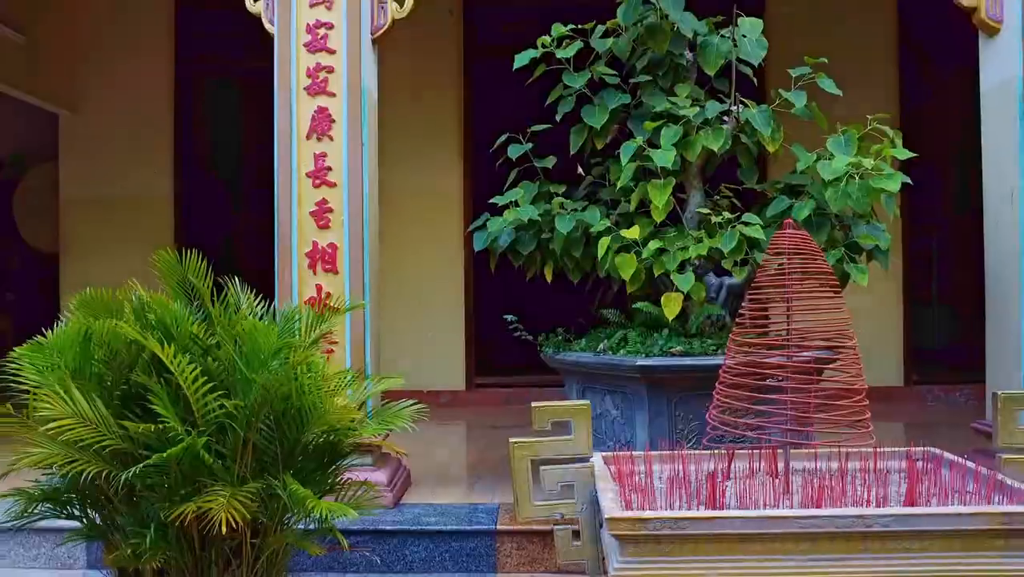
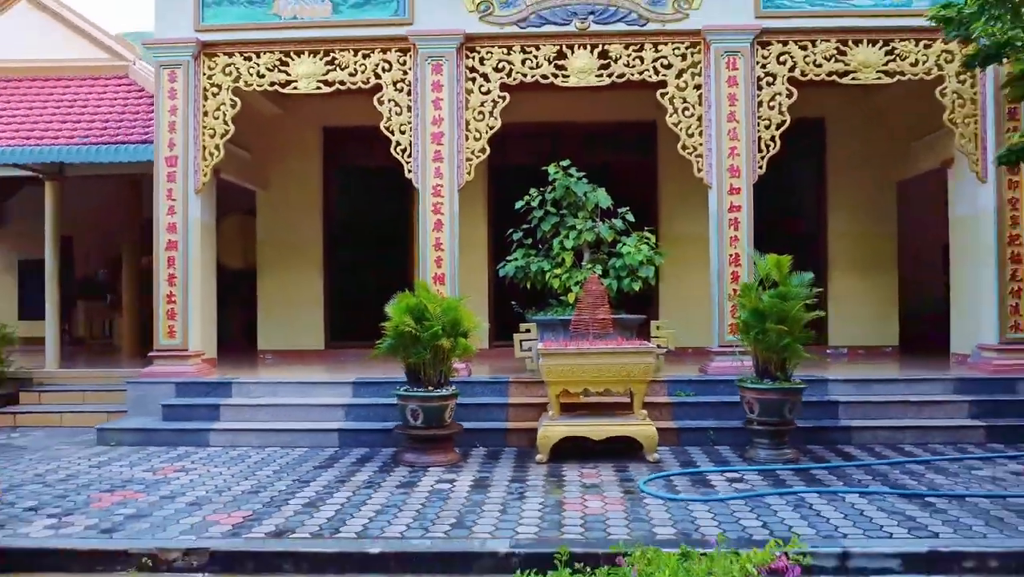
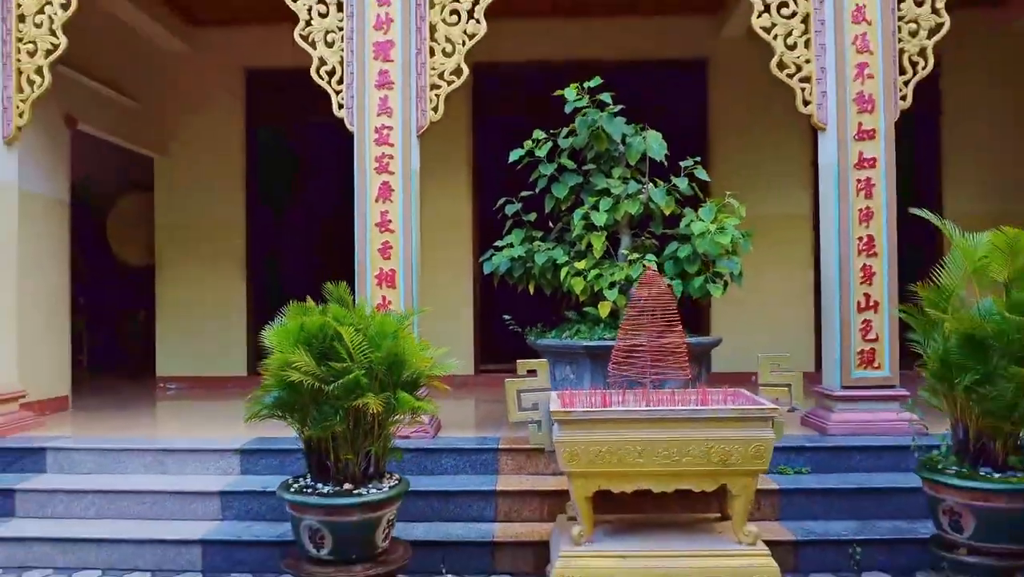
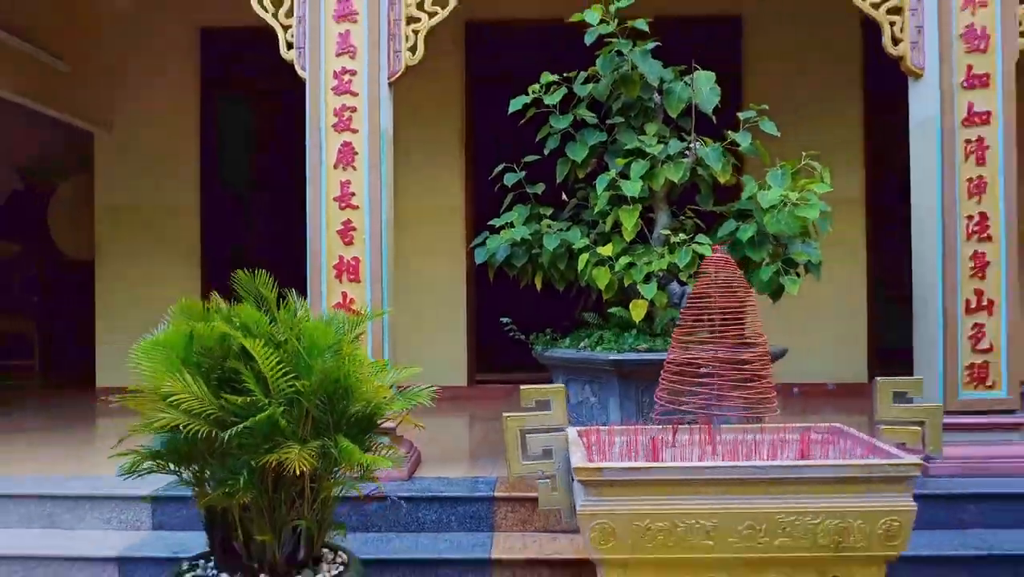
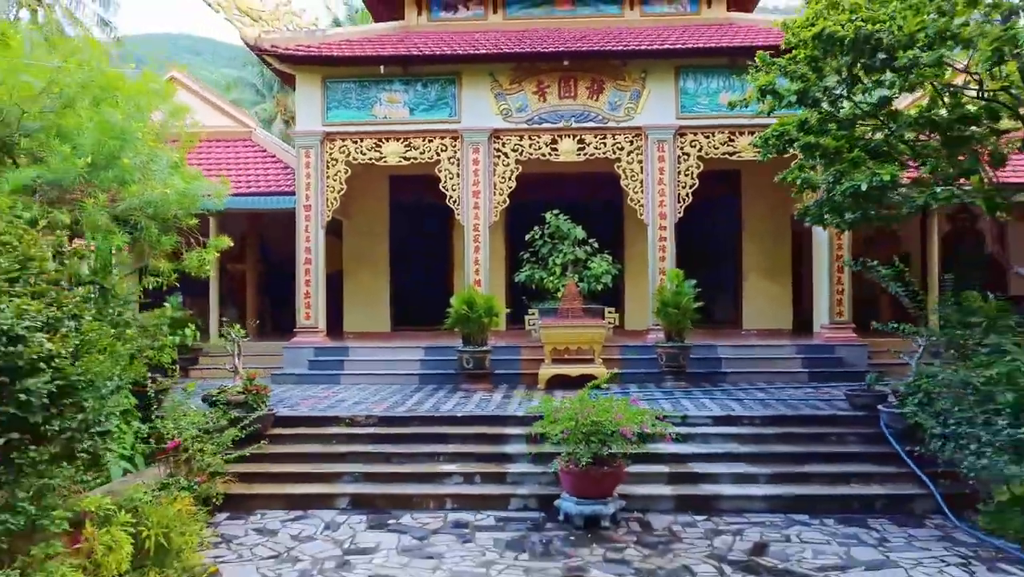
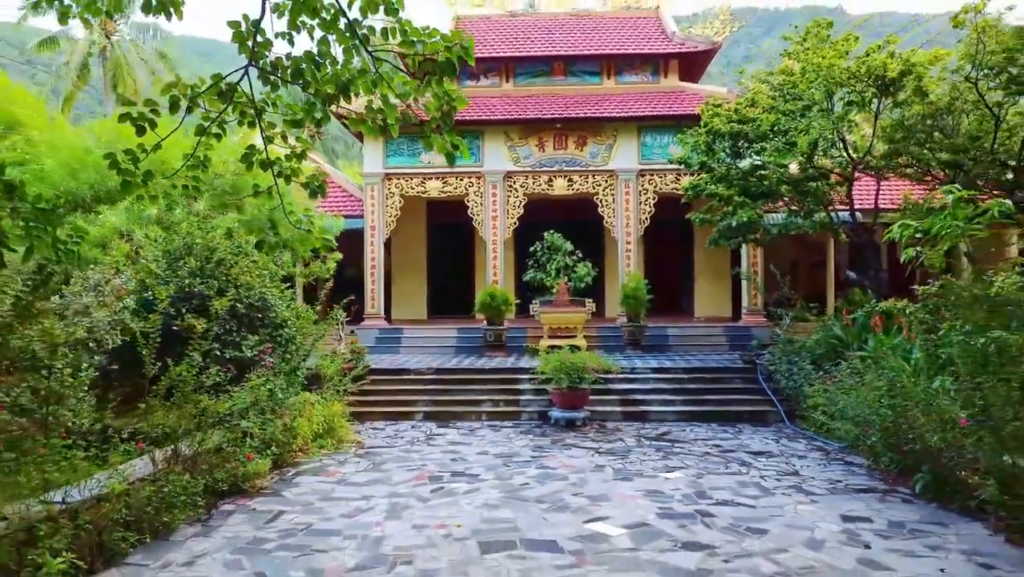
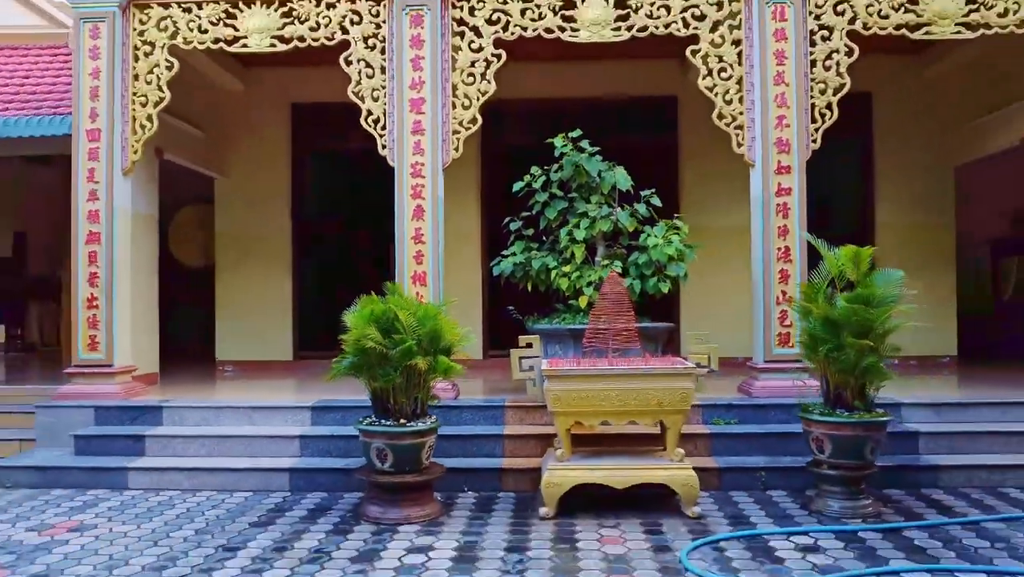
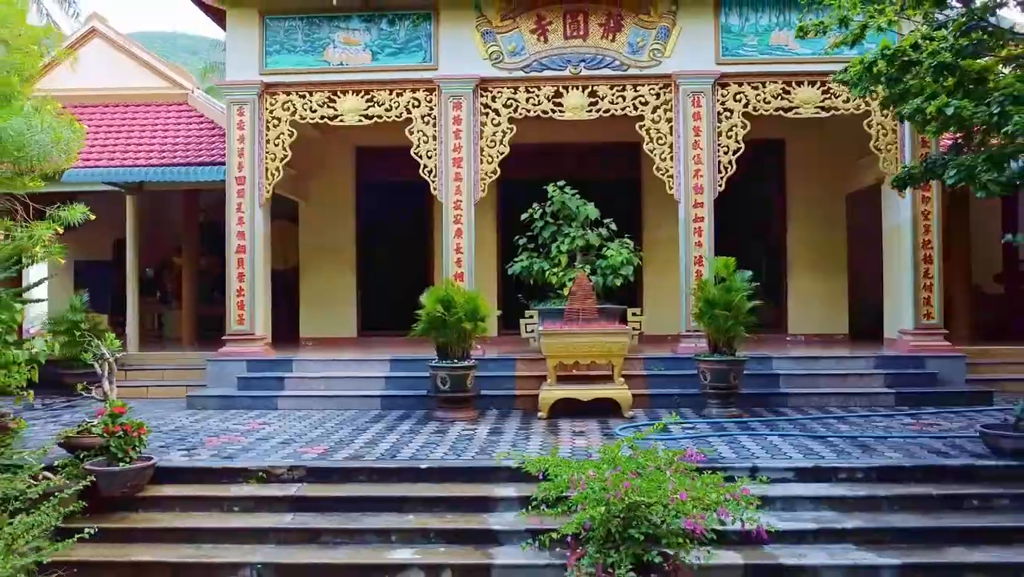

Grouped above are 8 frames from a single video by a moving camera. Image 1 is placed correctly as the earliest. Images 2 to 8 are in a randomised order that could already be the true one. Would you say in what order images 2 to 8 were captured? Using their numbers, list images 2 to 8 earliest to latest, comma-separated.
4, 3, 7, 2, 8, 5, 6
